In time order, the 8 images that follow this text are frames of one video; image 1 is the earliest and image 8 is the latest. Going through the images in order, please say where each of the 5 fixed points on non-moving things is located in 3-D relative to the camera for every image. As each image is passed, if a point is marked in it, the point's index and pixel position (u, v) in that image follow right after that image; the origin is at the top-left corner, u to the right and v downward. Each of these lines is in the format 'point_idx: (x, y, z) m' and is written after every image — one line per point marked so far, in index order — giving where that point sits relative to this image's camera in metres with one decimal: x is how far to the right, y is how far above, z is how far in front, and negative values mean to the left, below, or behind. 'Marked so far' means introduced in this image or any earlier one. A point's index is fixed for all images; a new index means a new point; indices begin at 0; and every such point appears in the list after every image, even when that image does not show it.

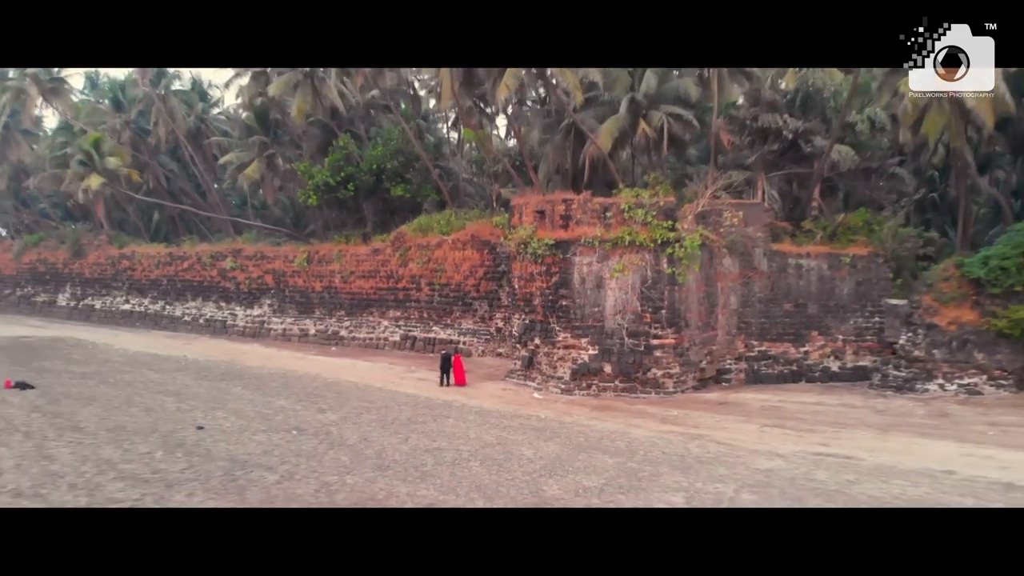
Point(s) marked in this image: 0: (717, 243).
0: (+4.4, +1.0, +14.4) m
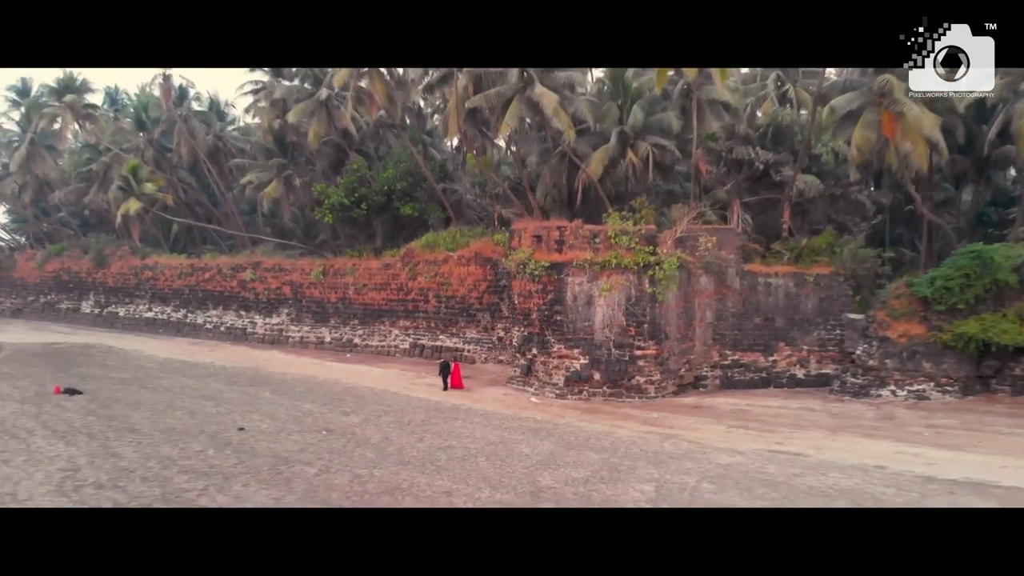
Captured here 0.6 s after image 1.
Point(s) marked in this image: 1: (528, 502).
0: (+4.4, +0.6, +16.2) m
1: (+0.3, -3.2, +9.8) m
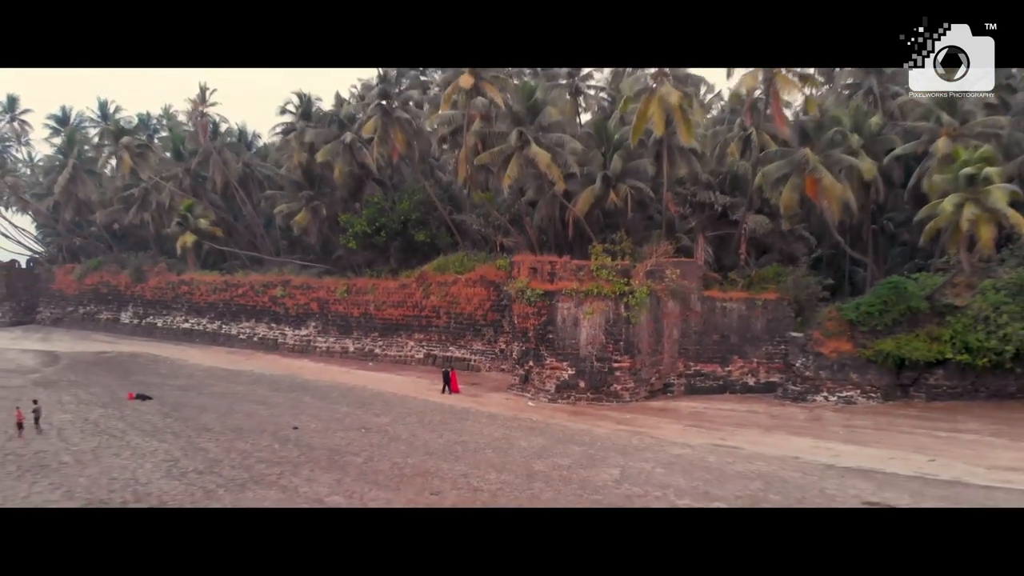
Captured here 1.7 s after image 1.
0: (+4.4, -0.1, +19.6) m
1: (+0.3, -3.8, +13.2) m
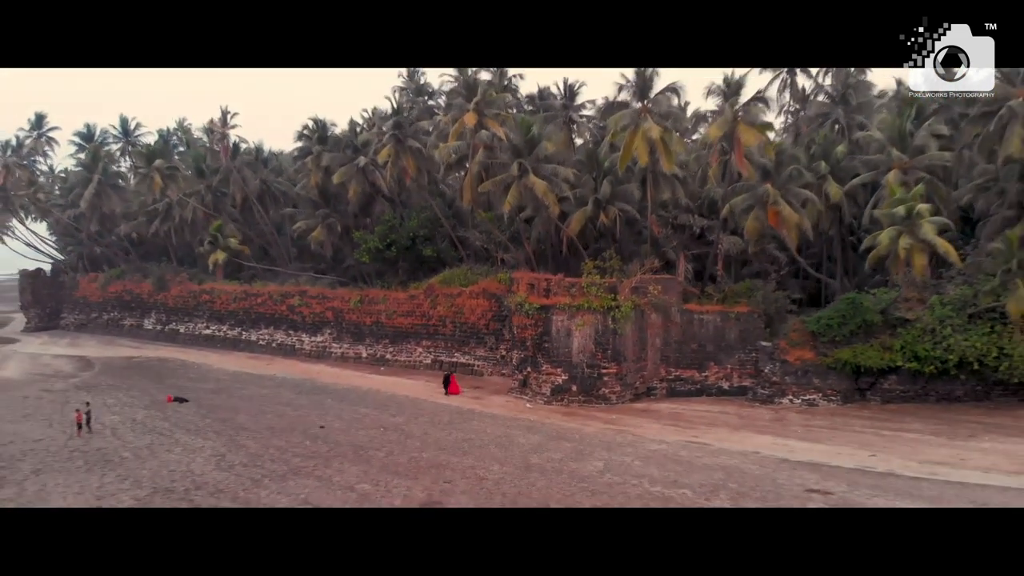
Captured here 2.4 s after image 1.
0: (+4.4, -0.6, +22.0) m
1: (+0.3, -4.3, +15.6) m
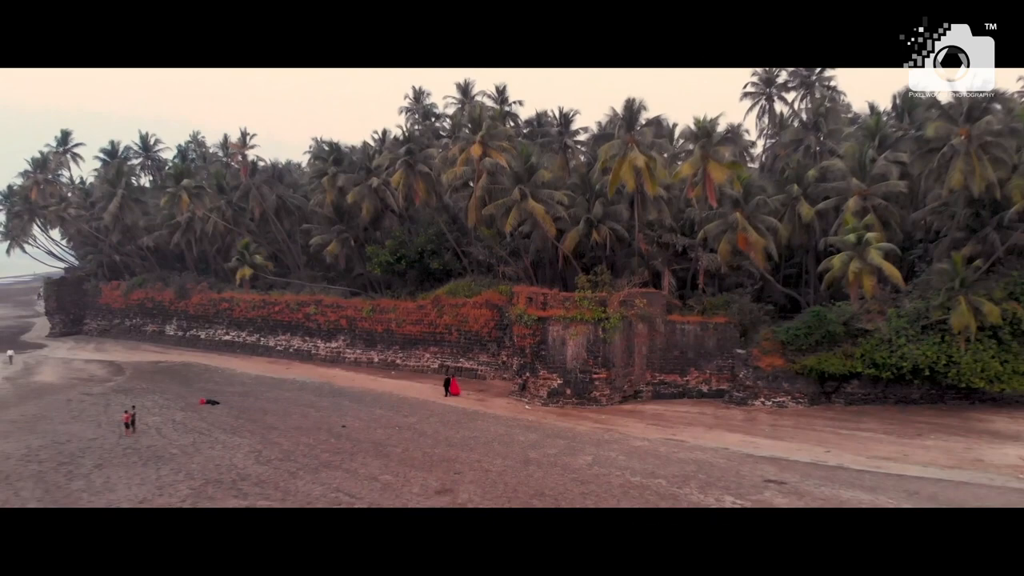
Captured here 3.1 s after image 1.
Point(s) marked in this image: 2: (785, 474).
0: (+4.4, -1.1, +24.5) m
1: (+0.3, -4.8, +18.1) m
2: (+7.3, -5.0, +17.8) m
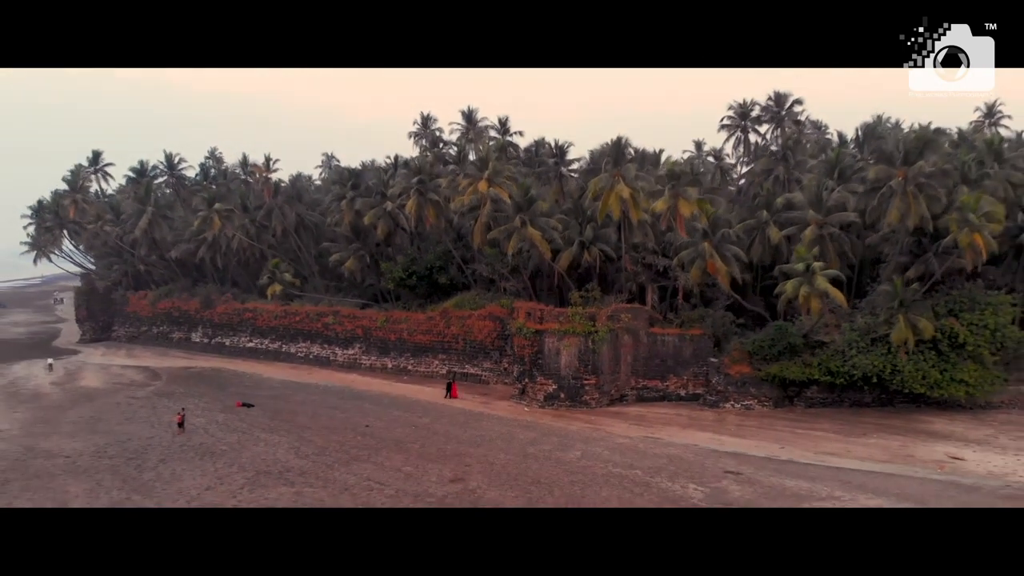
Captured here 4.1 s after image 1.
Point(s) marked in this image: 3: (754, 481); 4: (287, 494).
0: (+4.5, -1.8, +27.9) m
1: (+0.3, -5.5, +21.5) m
2: (+7.3, -5.6, +21.1) m
3: (+7.1, -5.7, +19.7) m
4: (-6.3, -5.8, +18.7) m
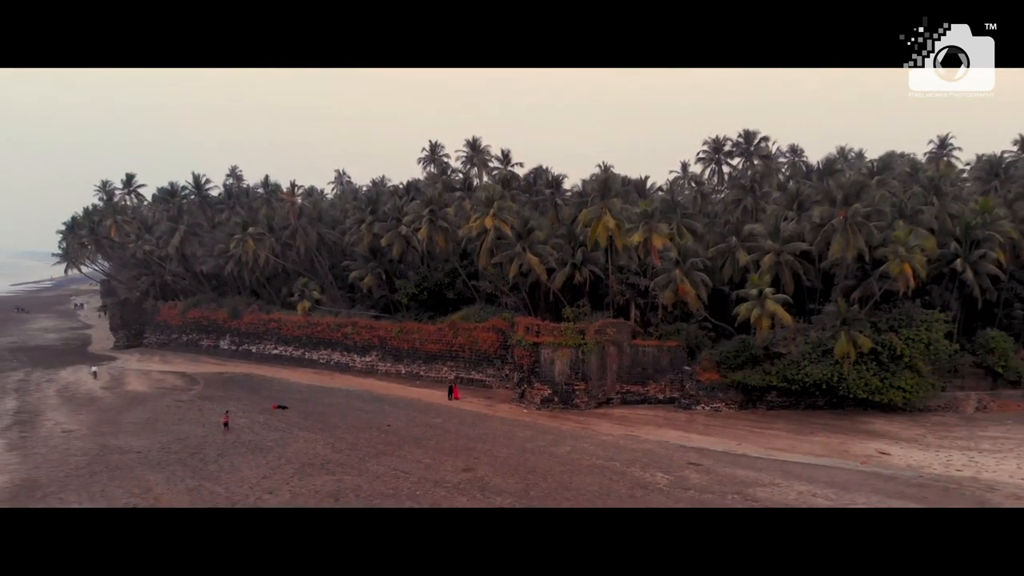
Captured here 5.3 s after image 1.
0: (+4.5, -2.6, +32.2) m
1: (+0.3, -6.4, +25.8) m
2: (+7.3, -6.5, +25.5) m
3: (+7.2, -6.6, +24.1) m
4: (-6.3, -6.7, +23.1) m
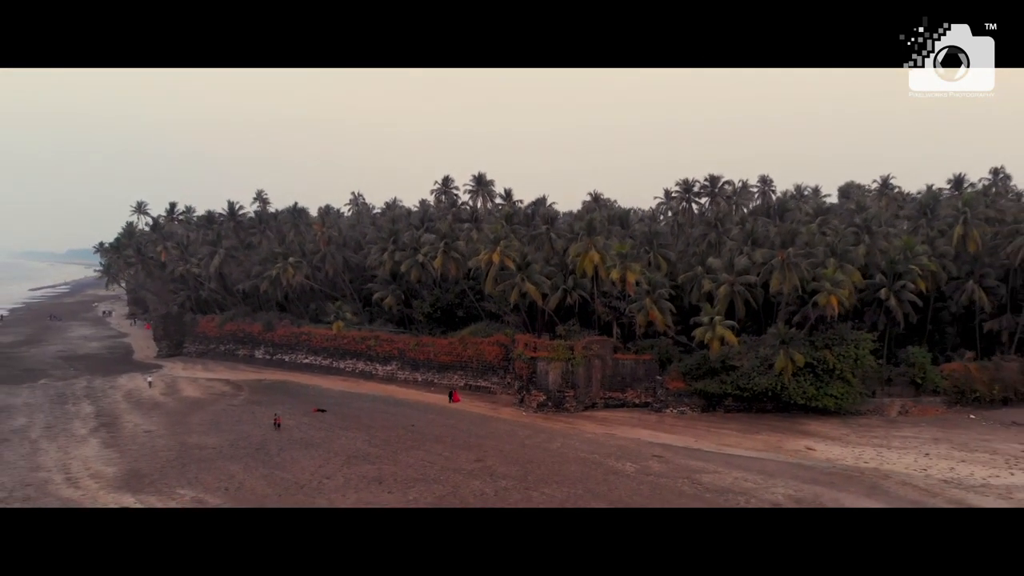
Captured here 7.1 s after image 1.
0: (+4.6, -4.0, +38.9) m
1: (+0.4, -7.8, +32.5) m
2: (+7.4, -7.9, +32.1) m
3: (+7.2, -8.0, +30.7) m
4: (-6.2, -8.1, +29.8) m
